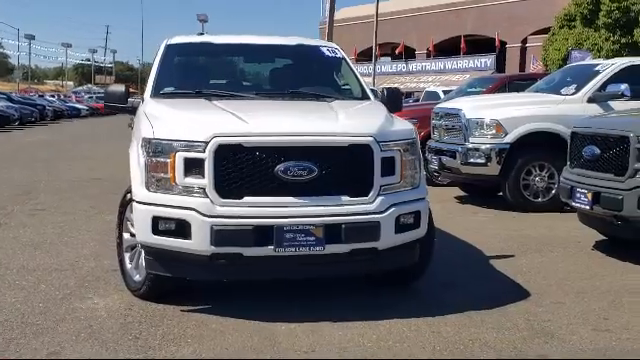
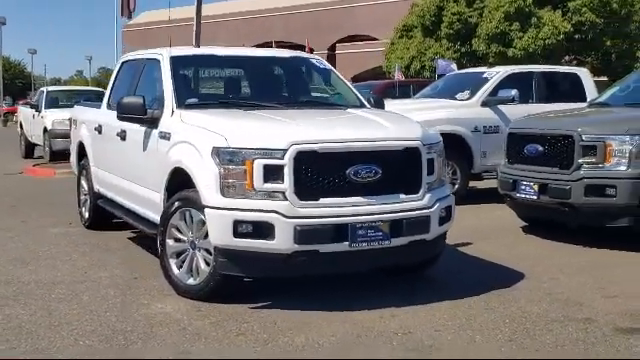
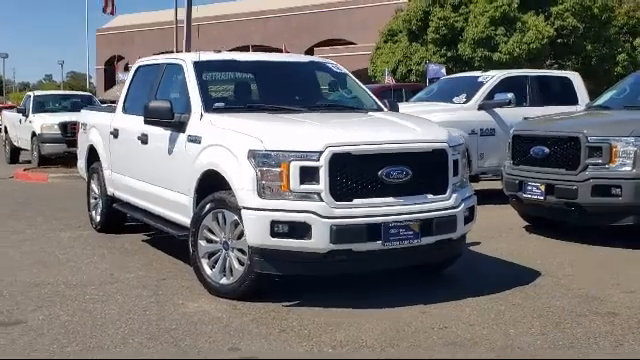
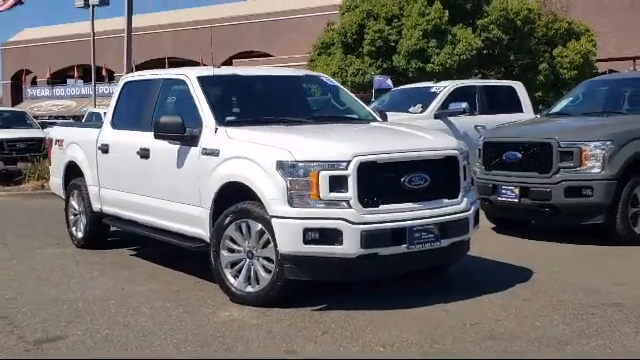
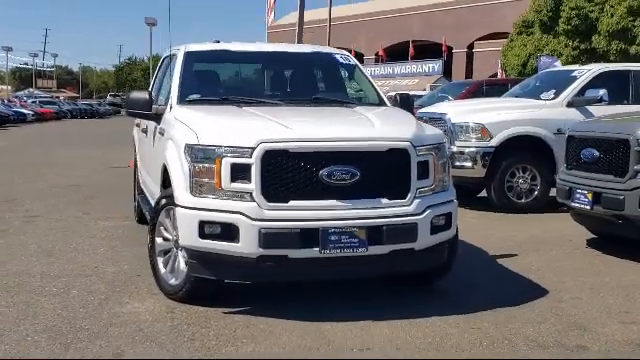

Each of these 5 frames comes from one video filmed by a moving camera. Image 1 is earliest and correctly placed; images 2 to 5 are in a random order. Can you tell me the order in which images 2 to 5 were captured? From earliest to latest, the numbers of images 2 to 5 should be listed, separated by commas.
5, 2, 3, 4
